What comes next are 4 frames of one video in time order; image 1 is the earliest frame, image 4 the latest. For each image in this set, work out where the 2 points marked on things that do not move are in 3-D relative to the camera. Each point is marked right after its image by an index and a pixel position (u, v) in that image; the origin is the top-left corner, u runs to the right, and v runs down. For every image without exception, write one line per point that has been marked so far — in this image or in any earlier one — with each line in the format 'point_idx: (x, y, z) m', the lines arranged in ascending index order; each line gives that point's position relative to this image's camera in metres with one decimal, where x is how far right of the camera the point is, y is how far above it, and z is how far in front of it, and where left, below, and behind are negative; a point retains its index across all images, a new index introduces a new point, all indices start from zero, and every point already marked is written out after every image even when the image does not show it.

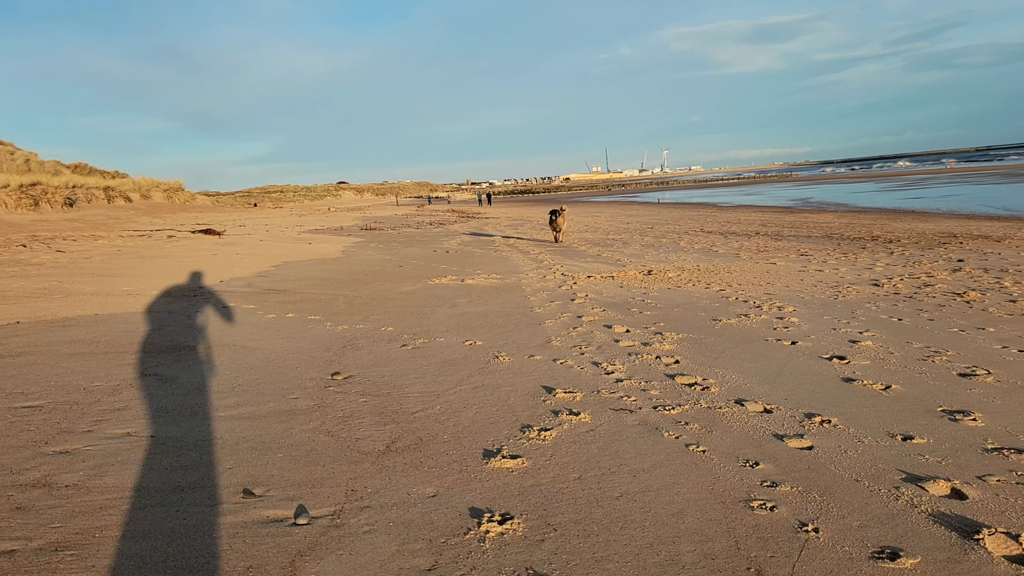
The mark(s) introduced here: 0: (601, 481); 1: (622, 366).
0: (+0.3, -0.6, +2.6) m
1: (+0.6, -0.4, +4.2) m
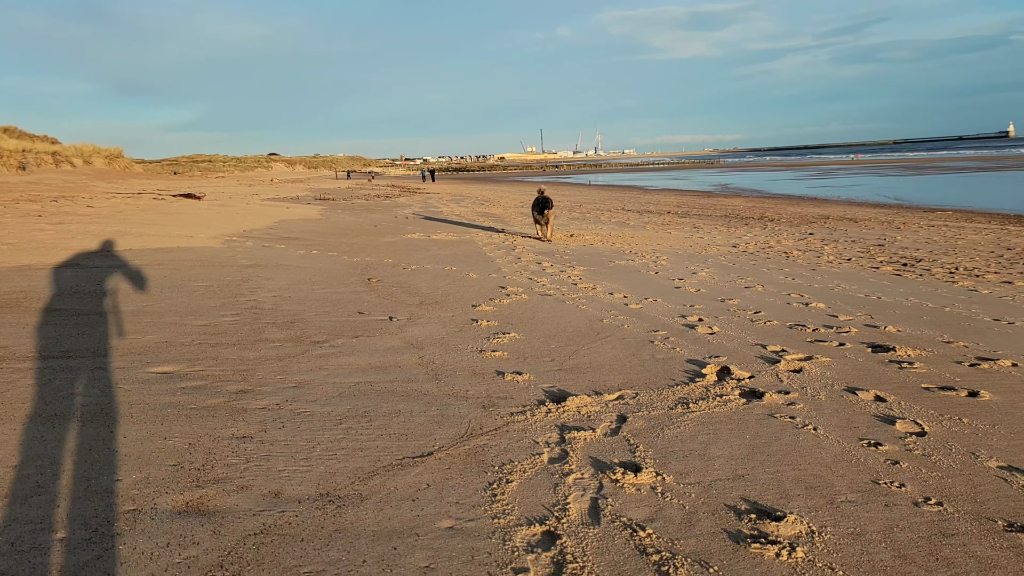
0: (+0.1, -0.2, +5.2) m
1: (+0.3, +0.1, +6.8) m
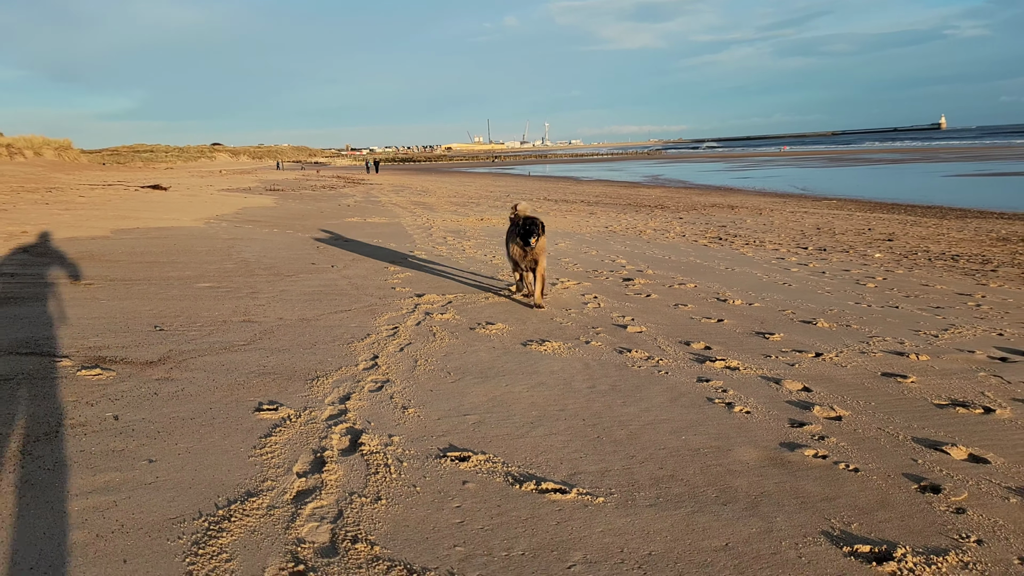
0: (-0.8, +0.2, +8.0) m
1: (-0.8, +0.5, +9.6) m
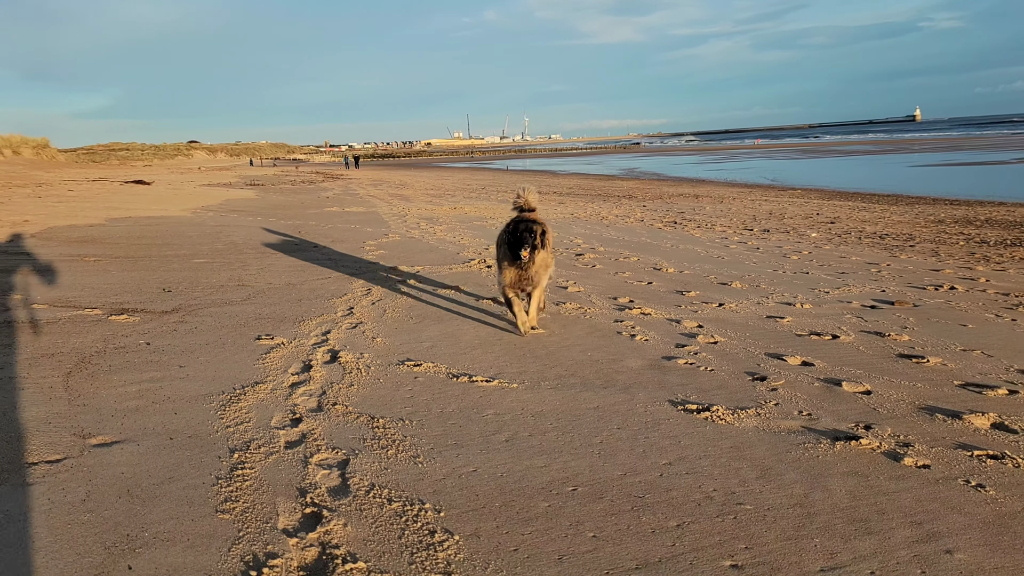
0: (-1.2, +0.5, +8.8) m
1: (-1.2, +0.7, +10.5) m
